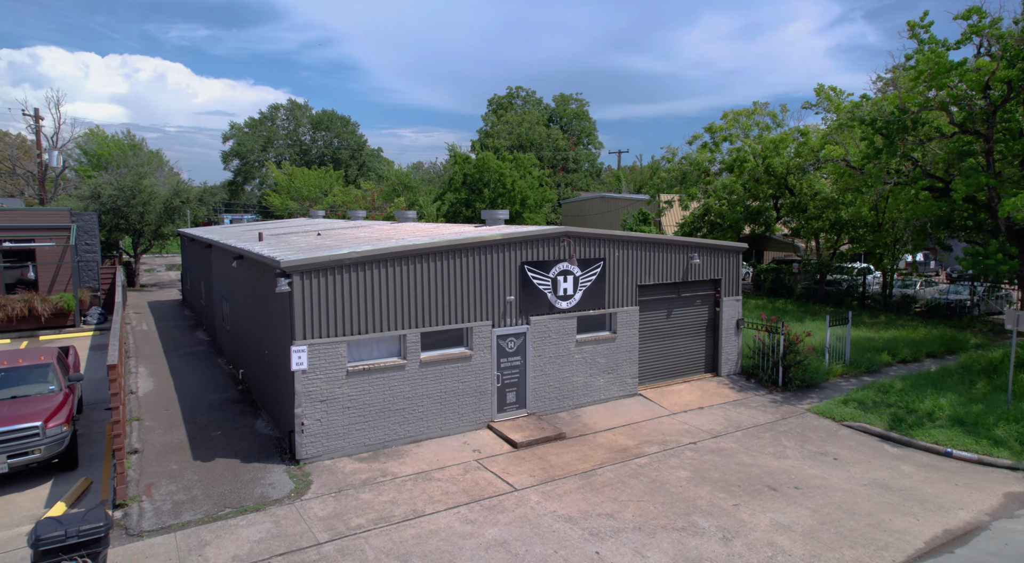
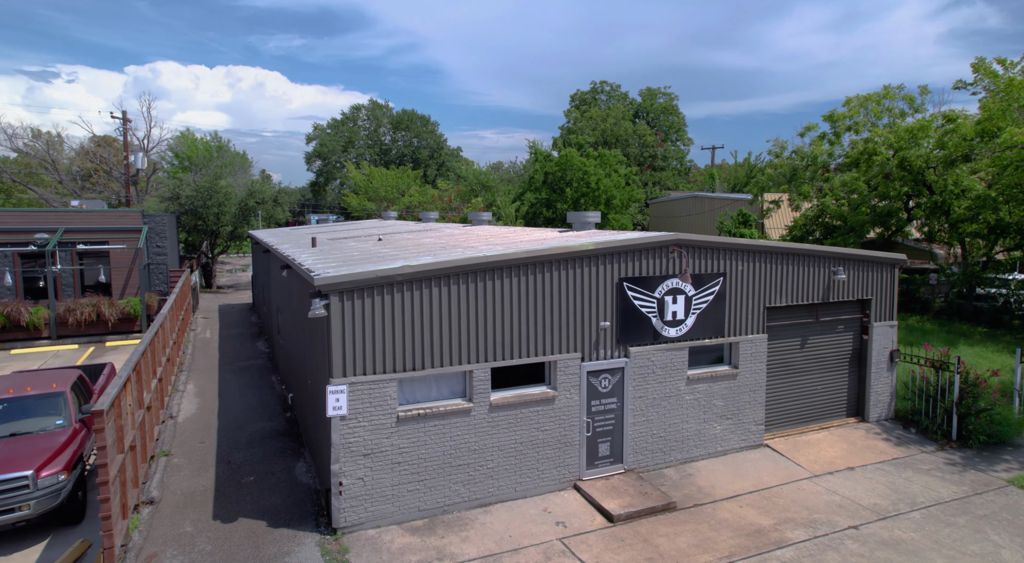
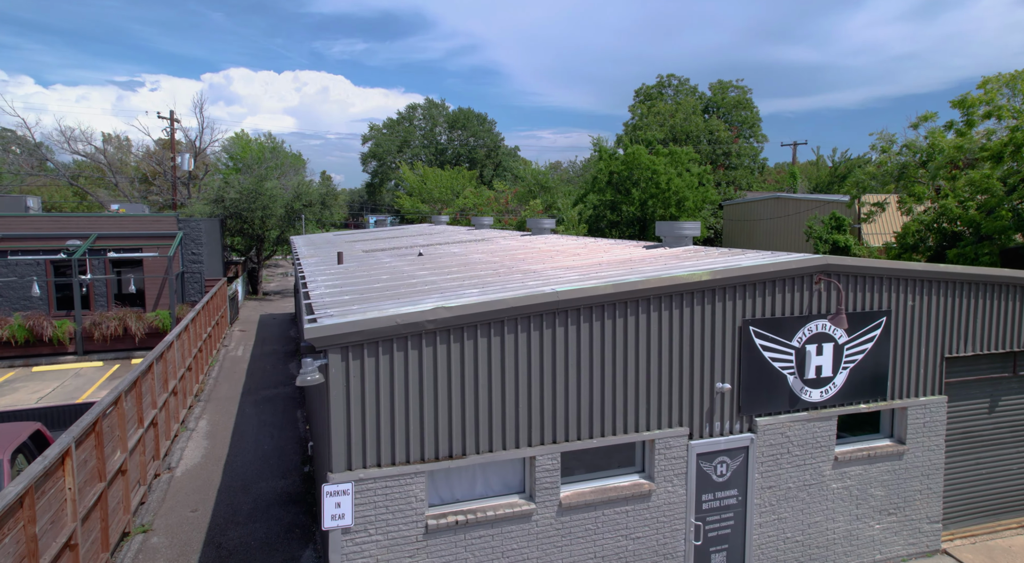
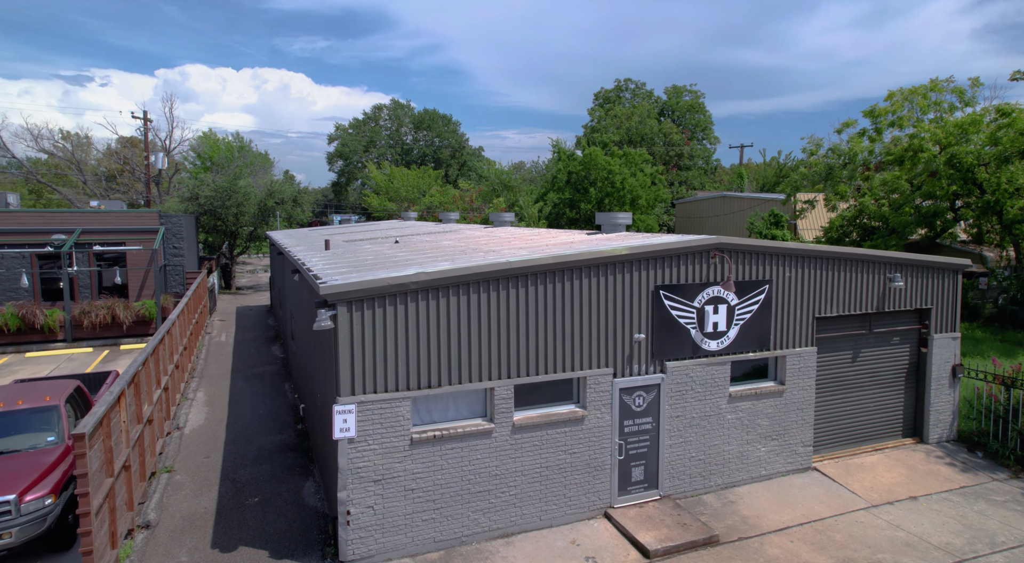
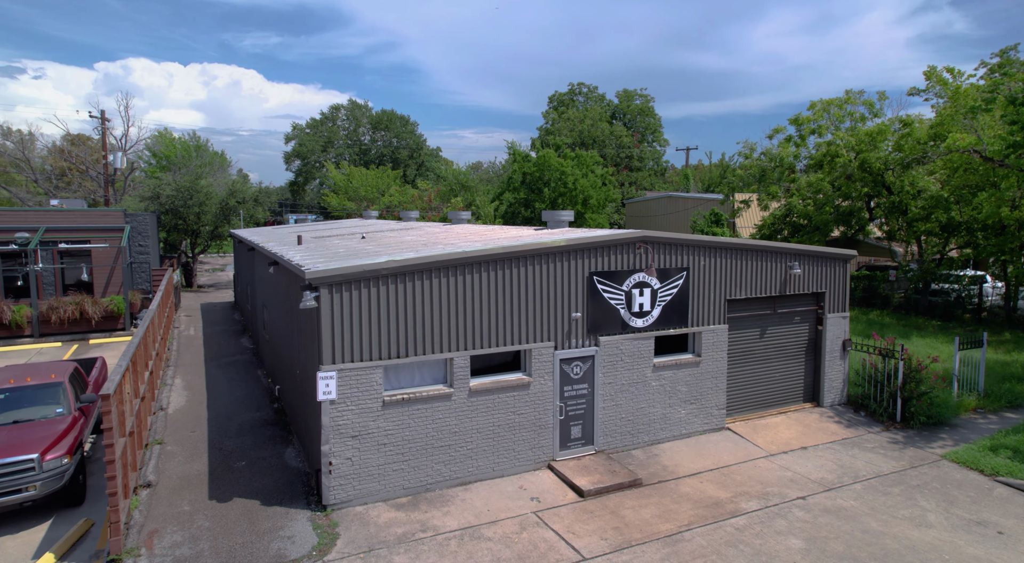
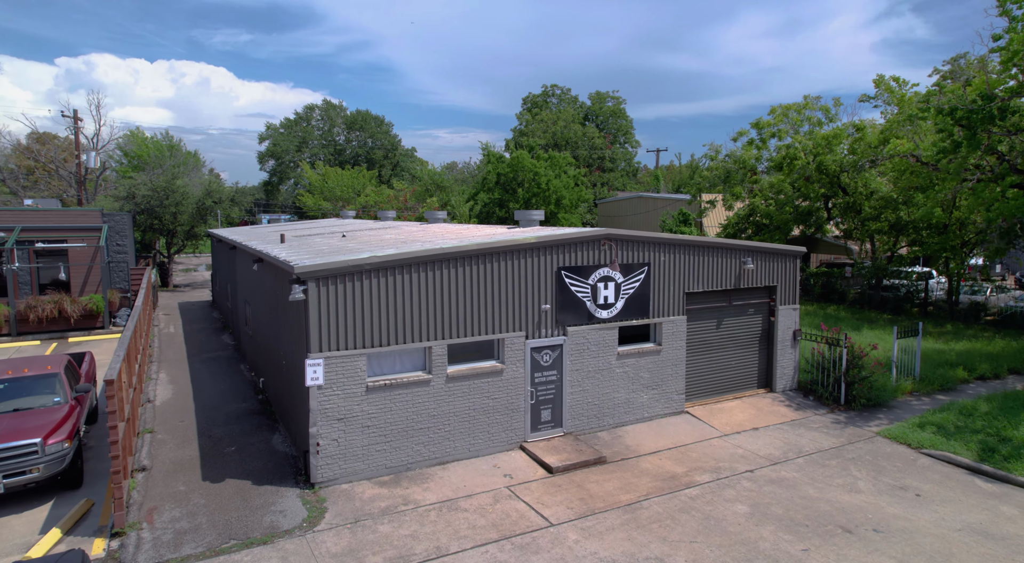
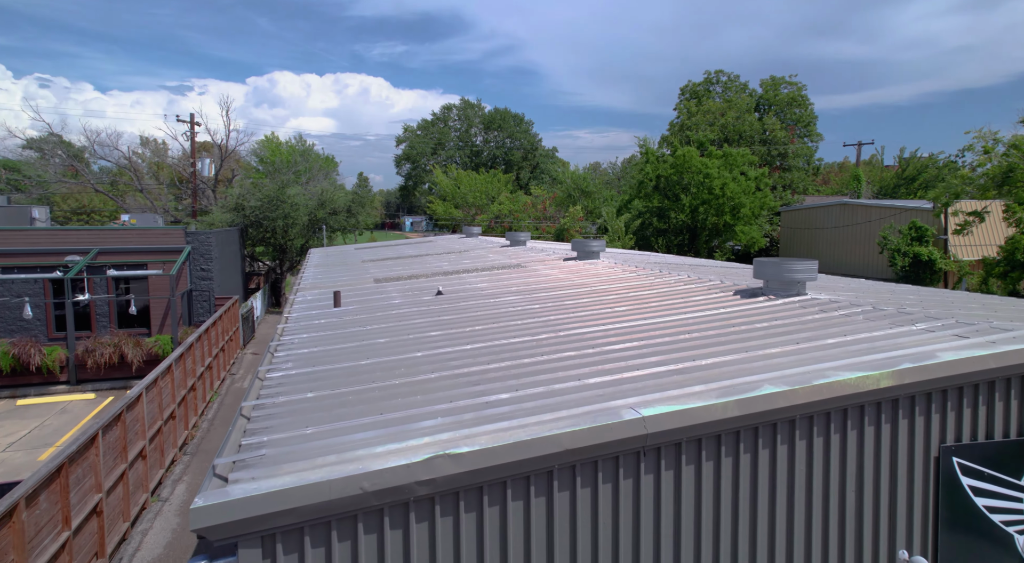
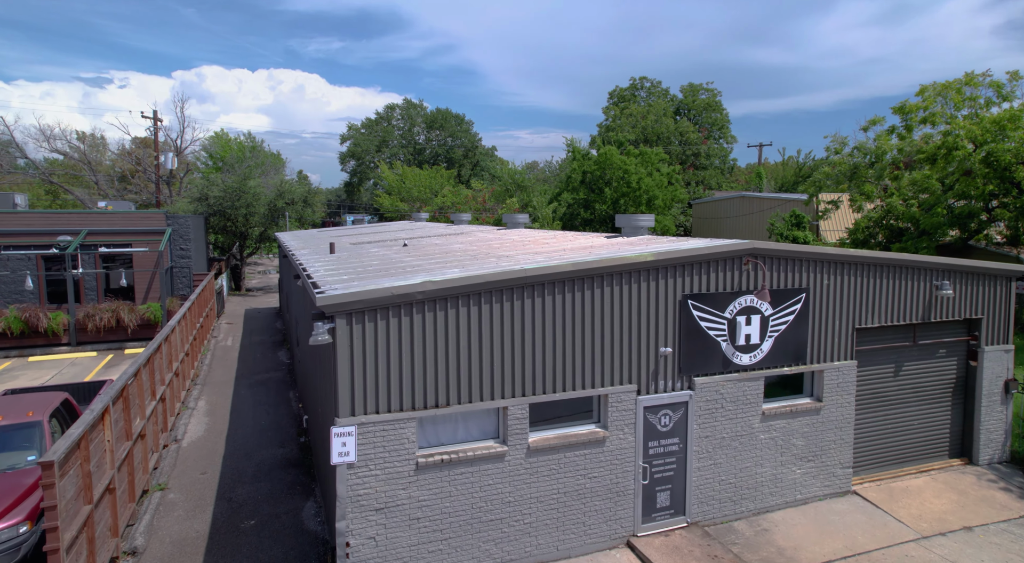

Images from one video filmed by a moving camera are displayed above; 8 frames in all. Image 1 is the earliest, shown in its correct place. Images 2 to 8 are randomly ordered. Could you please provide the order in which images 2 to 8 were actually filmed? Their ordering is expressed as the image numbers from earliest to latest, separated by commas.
6, 5, 2, 4, 8, 3, 7
